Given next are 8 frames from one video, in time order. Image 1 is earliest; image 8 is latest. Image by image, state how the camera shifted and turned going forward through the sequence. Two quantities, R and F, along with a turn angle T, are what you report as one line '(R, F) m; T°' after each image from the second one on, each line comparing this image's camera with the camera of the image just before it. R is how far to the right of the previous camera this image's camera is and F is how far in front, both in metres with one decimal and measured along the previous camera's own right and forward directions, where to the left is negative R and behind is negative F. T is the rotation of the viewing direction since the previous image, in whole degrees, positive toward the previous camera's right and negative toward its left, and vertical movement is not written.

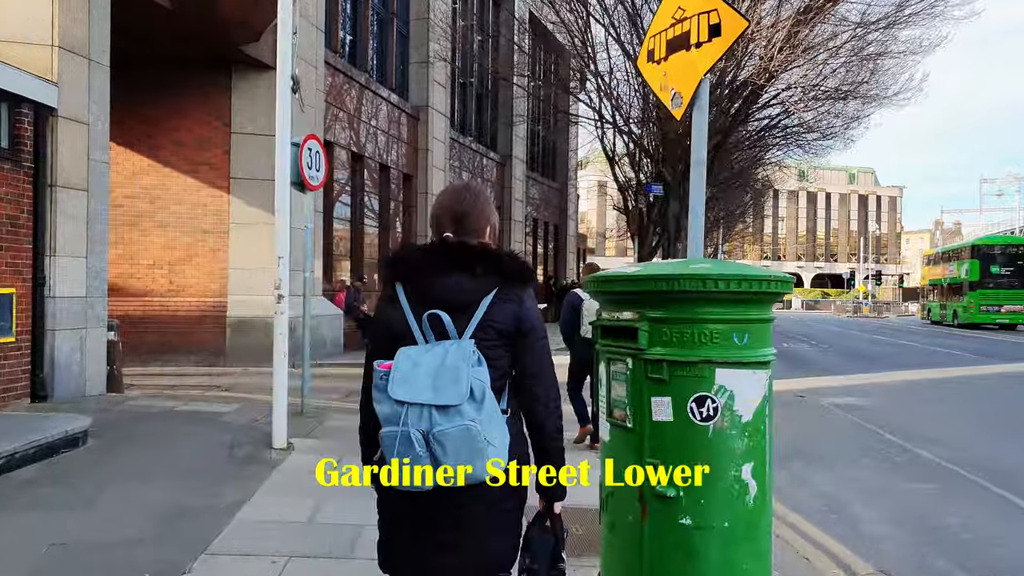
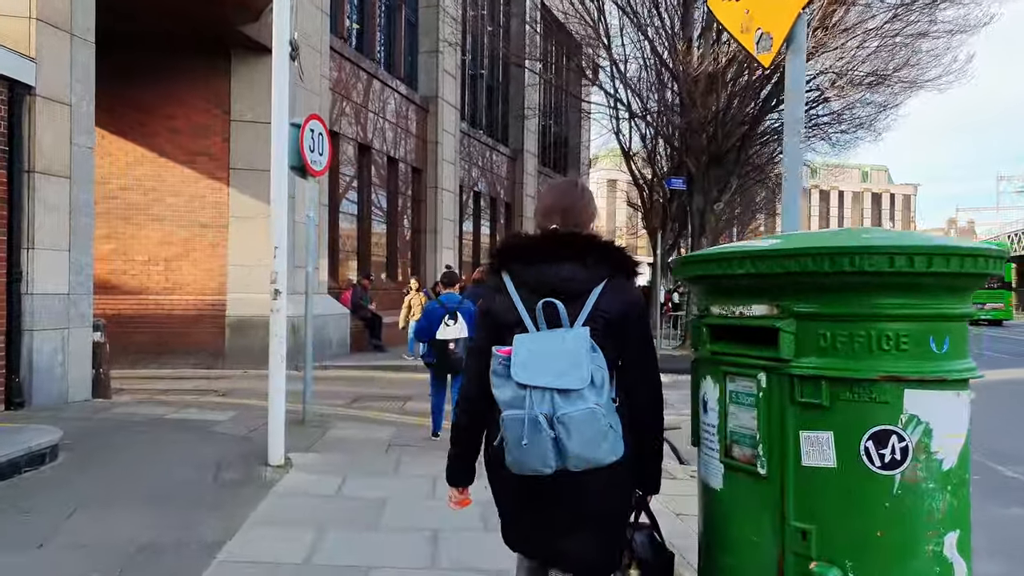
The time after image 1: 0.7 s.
(-0.2, +0.8) m; -1°
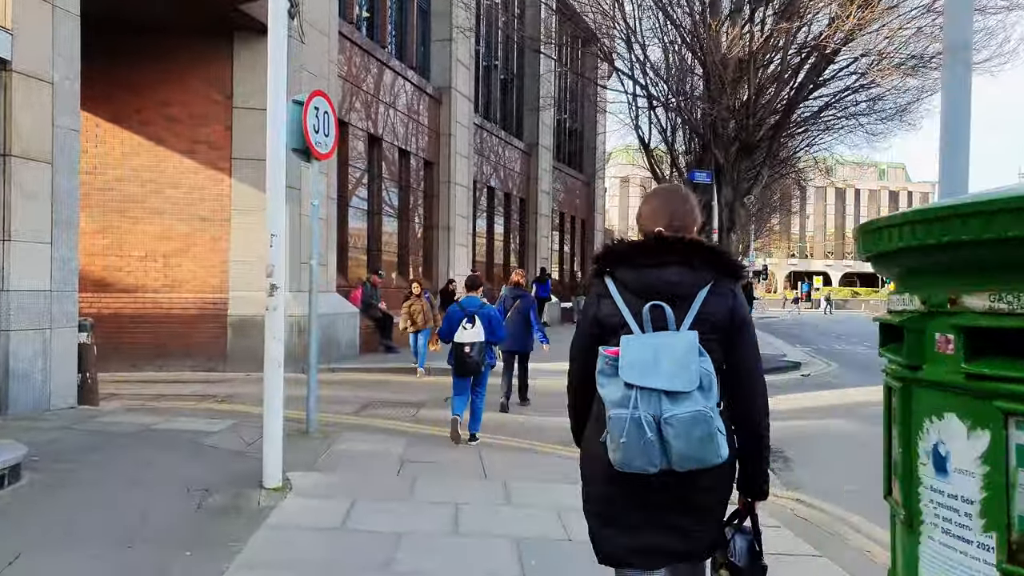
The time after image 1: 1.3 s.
(-0.1, +0.8) m; -1°
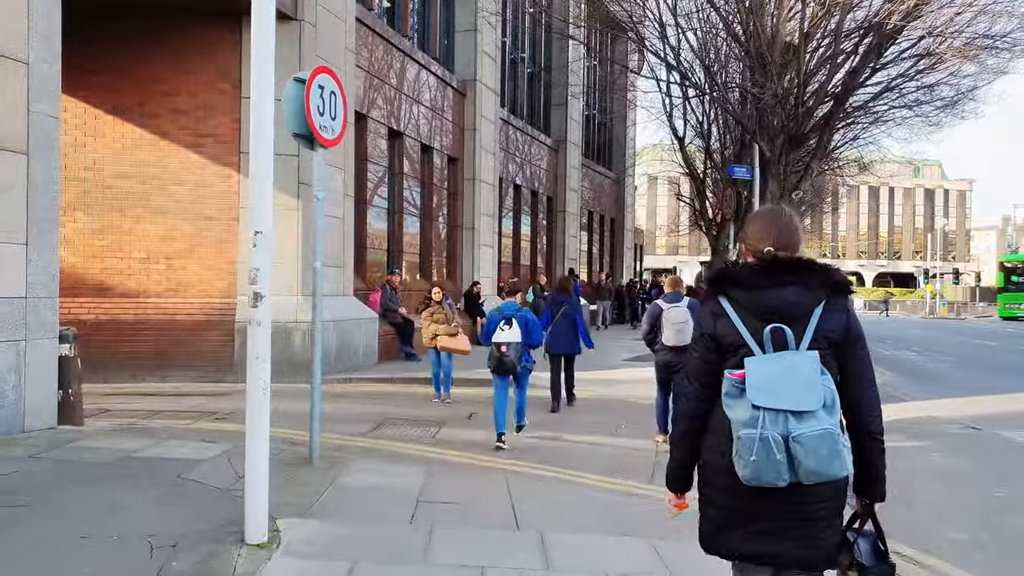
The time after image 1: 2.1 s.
(-0.1, +1.0) m; -2°
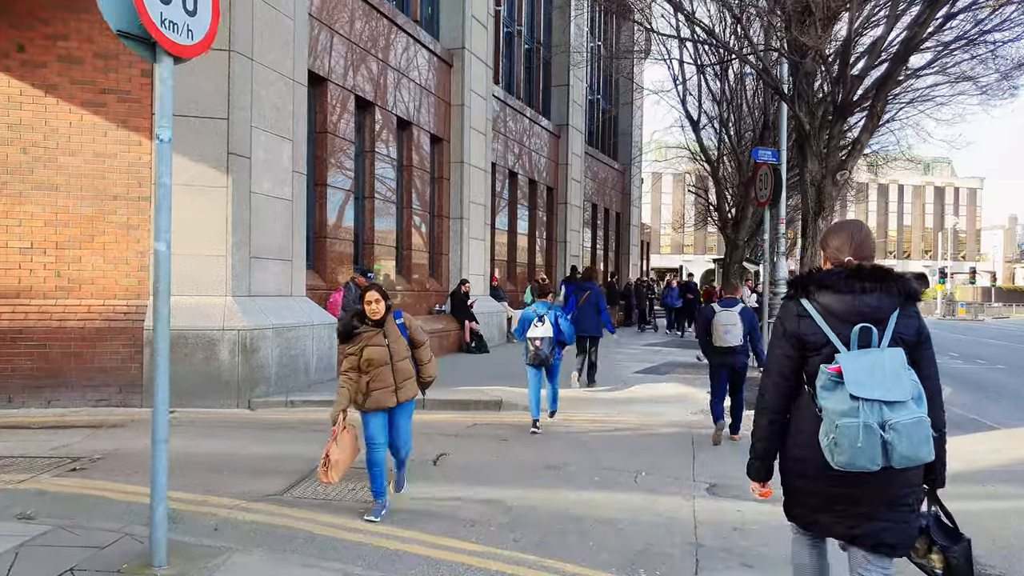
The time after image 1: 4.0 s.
(+0.2, +2.4) m; 0°
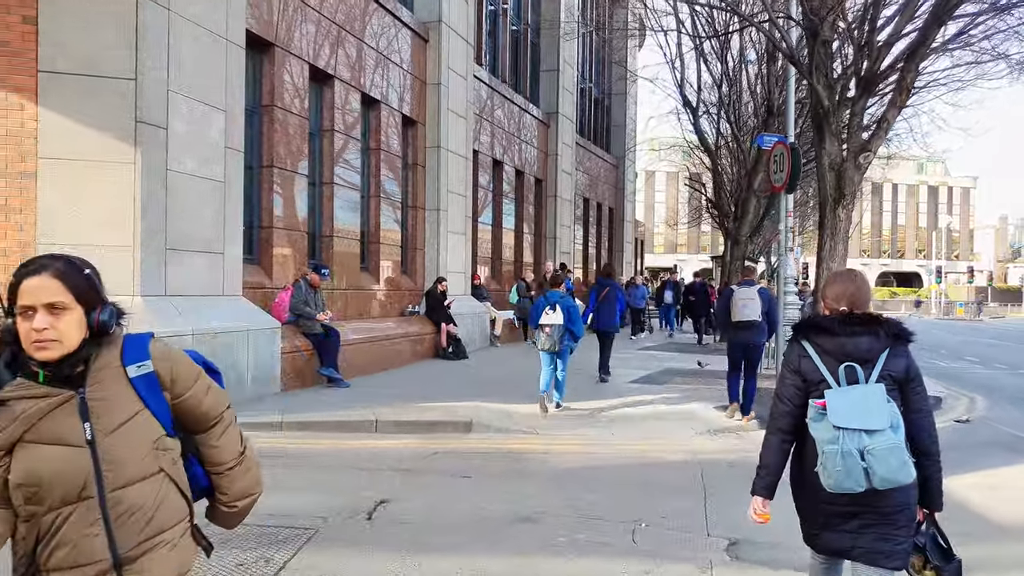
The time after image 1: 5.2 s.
(+0.2, +1.6) m; +1°
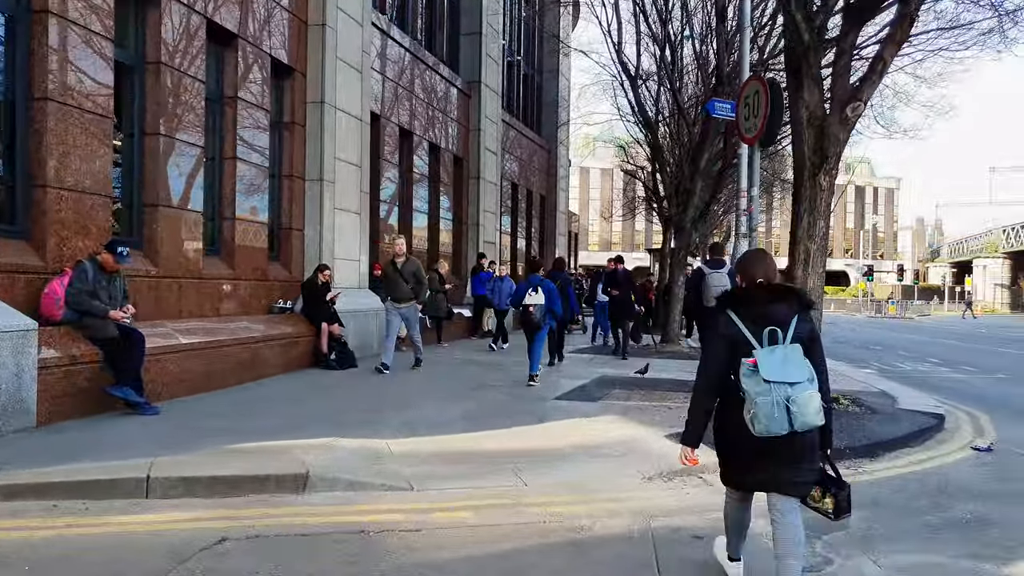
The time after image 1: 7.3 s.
(+0.5, +2.7) m; +5°
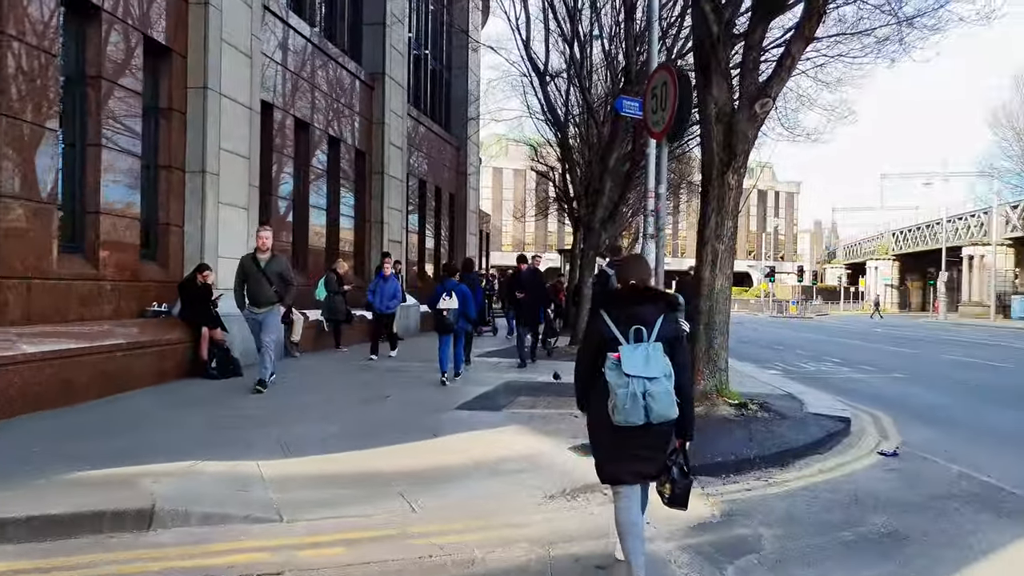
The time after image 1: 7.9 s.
(+0.2, +0.6) m; +6°
